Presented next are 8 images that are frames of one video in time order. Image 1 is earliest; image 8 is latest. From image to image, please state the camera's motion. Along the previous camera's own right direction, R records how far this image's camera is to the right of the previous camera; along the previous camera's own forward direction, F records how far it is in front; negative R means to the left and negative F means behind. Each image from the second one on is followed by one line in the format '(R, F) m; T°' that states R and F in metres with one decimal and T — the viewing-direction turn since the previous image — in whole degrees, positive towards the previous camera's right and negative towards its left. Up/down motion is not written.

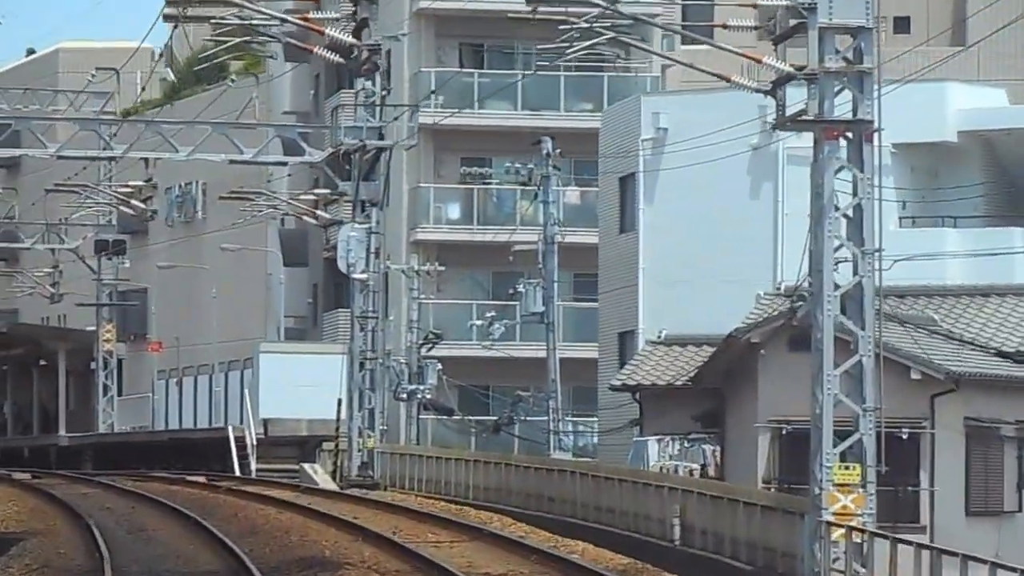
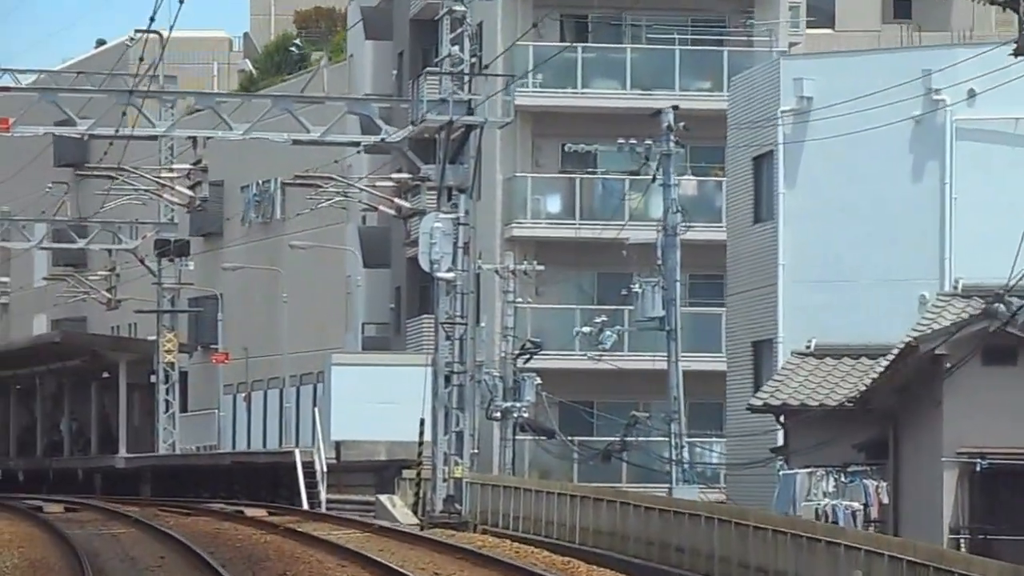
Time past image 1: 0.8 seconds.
(-0.2, +5.3) m; -3°
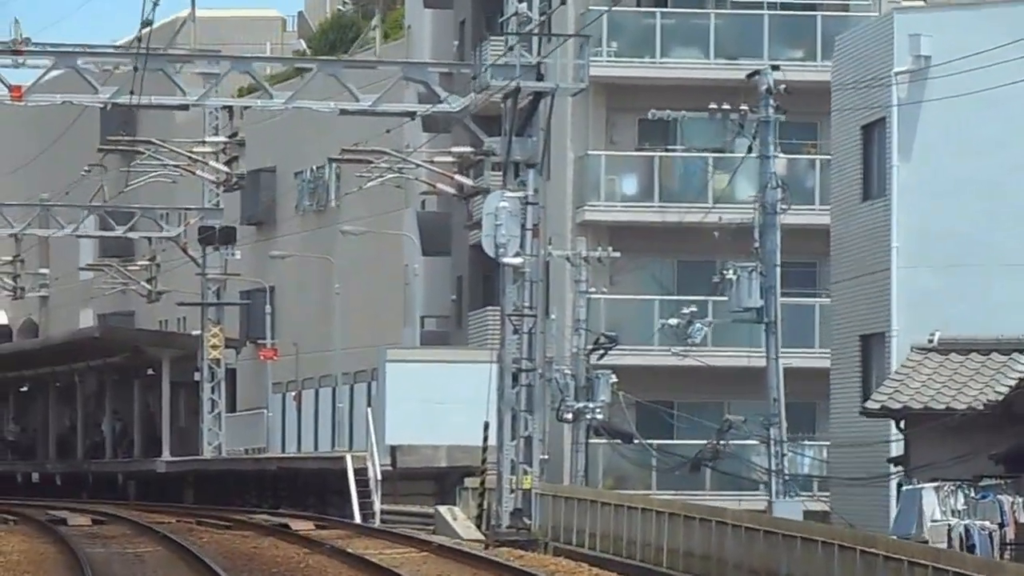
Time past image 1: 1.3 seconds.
(-0.1, +3.3) m; -2°
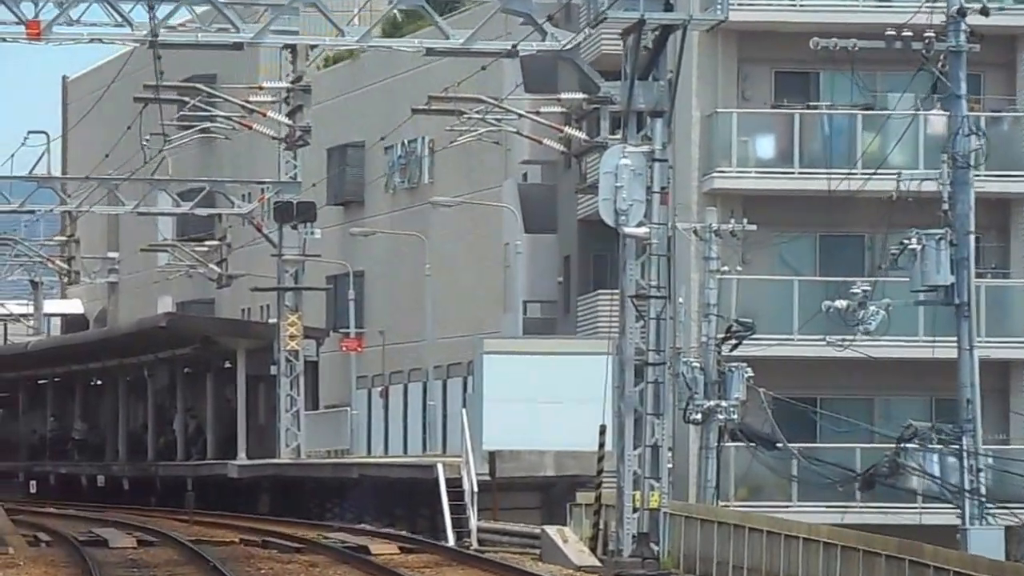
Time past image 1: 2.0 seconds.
(-0.2, +4.6) m; -3°
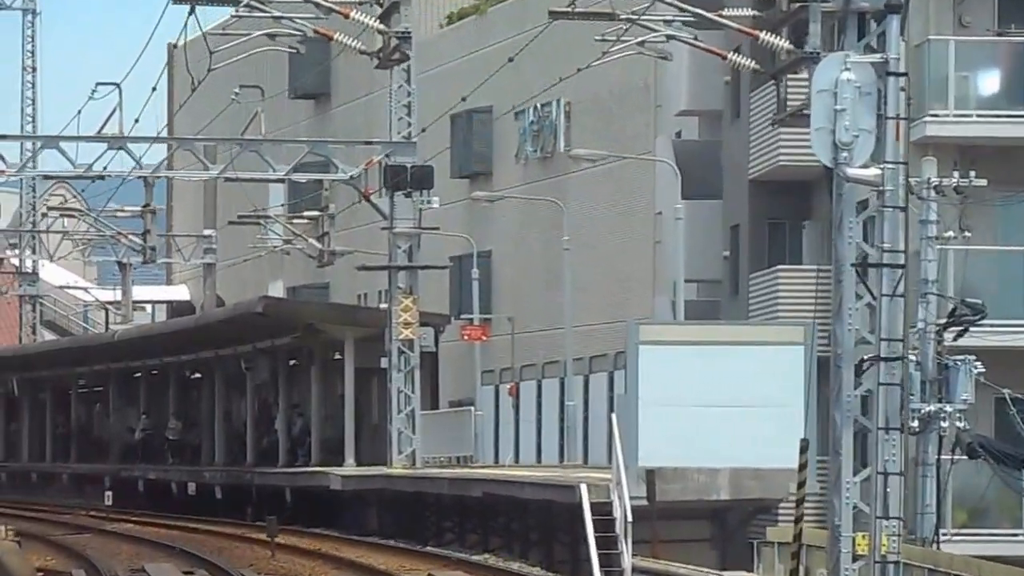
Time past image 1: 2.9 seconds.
(-0.3, +5.8) m; -4°
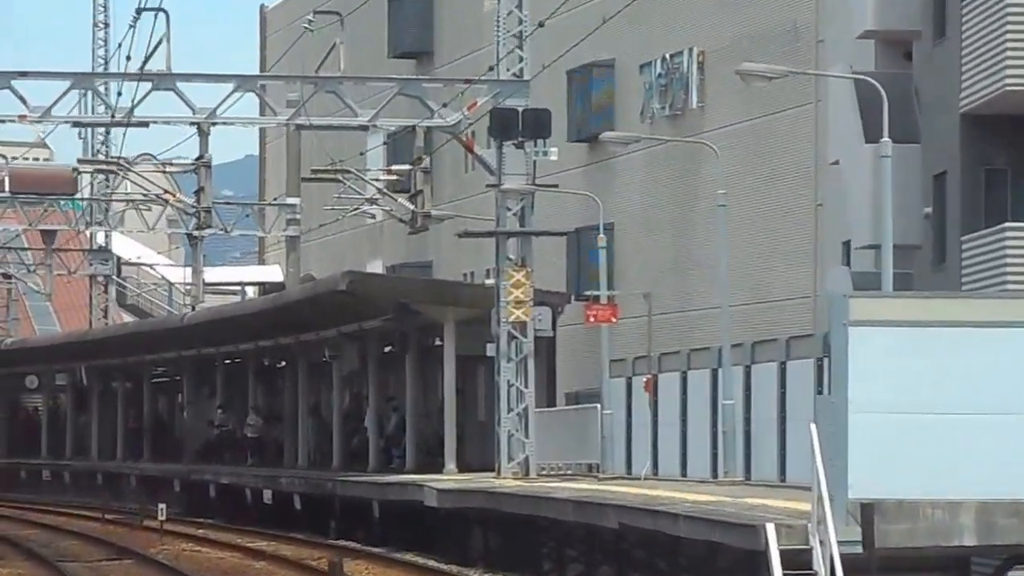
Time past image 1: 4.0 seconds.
(-0.3, +5.9) m; -3°
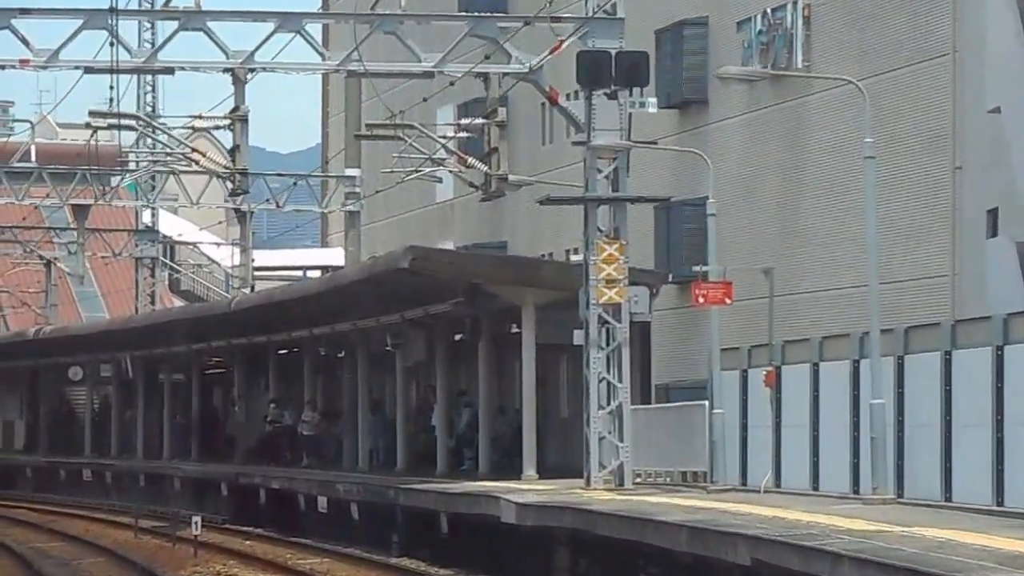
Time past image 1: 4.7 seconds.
(-0.2, +4.0) m; -2°
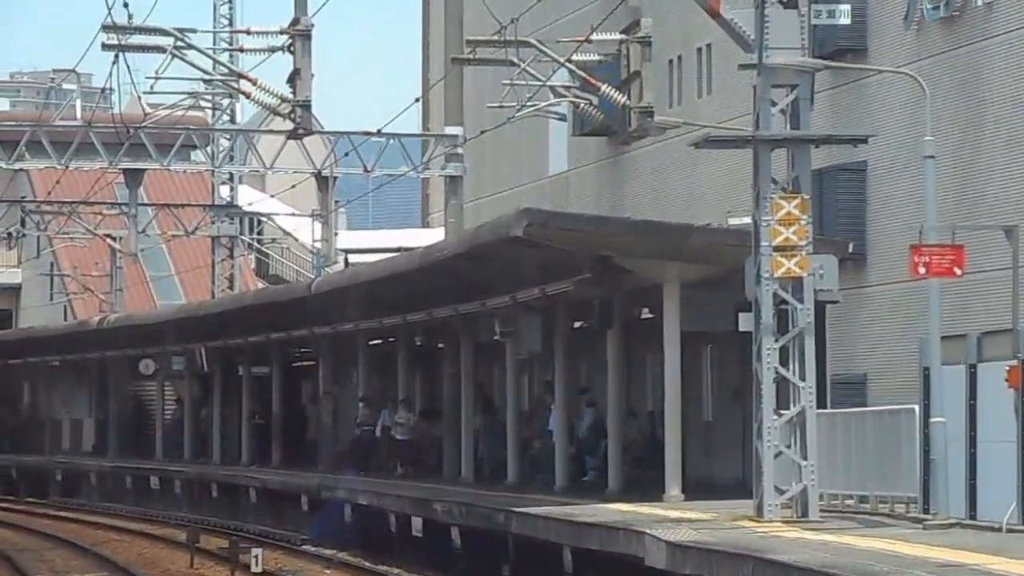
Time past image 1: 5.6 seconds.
(-0.3, +5.2) m; -3°
